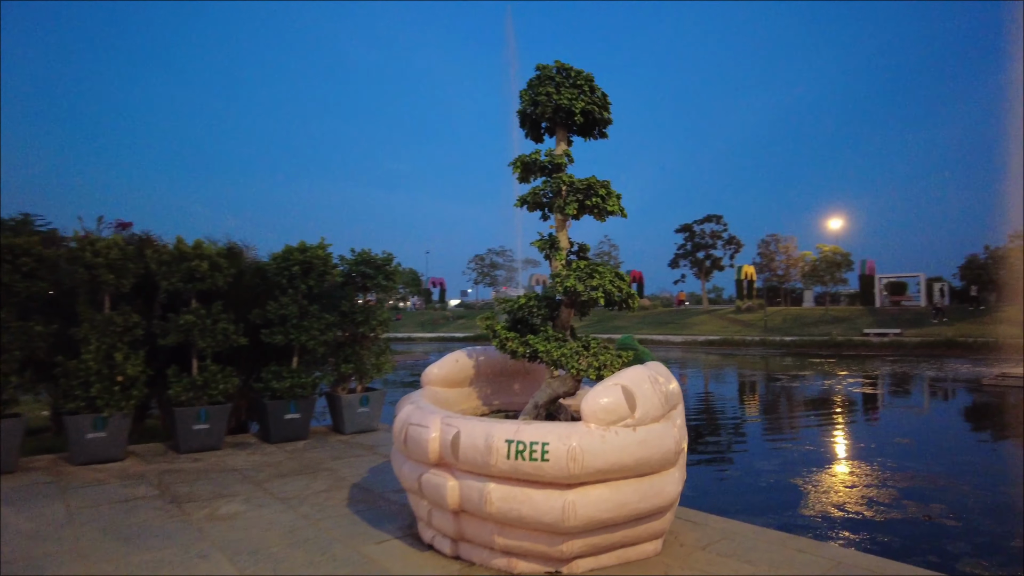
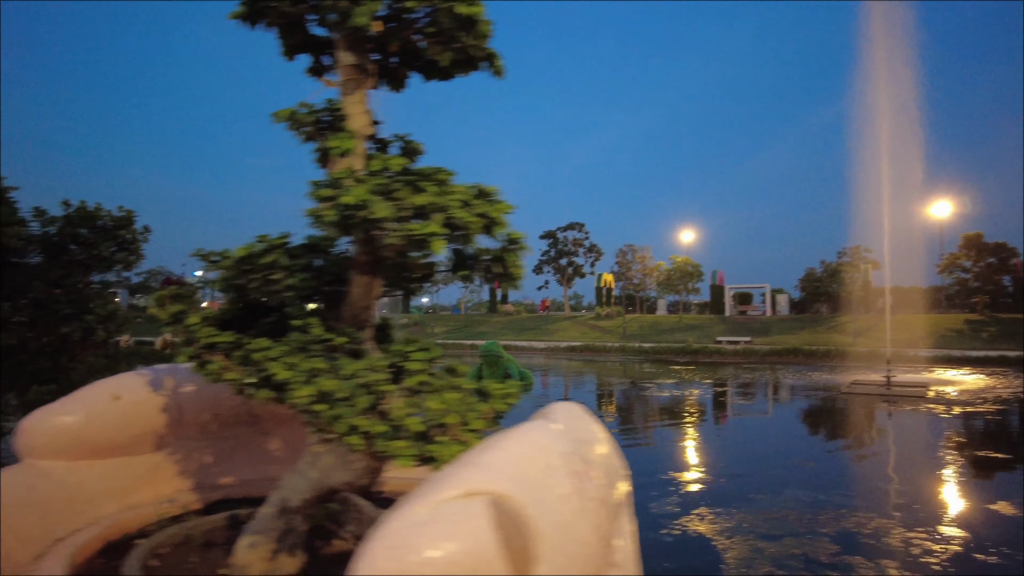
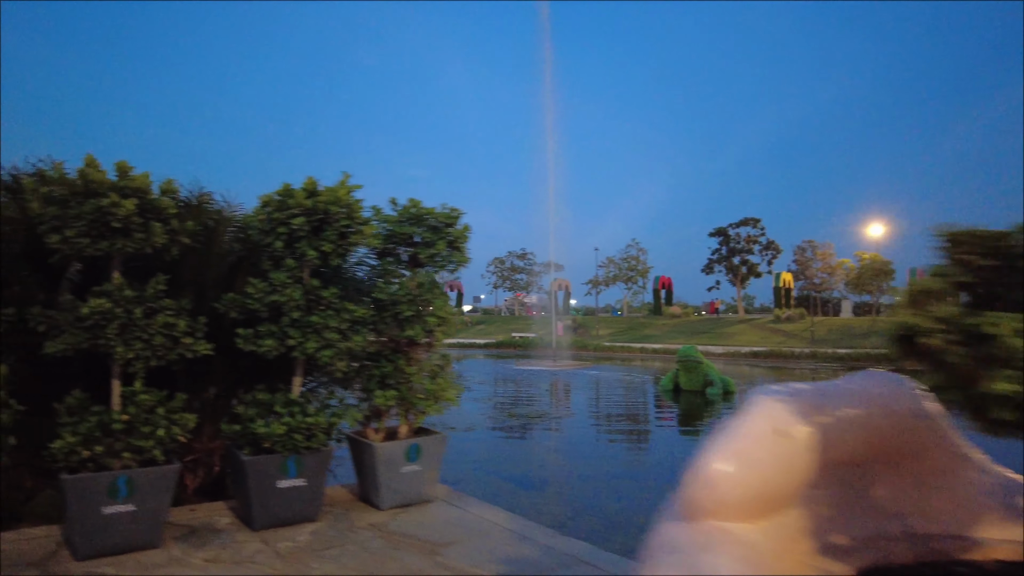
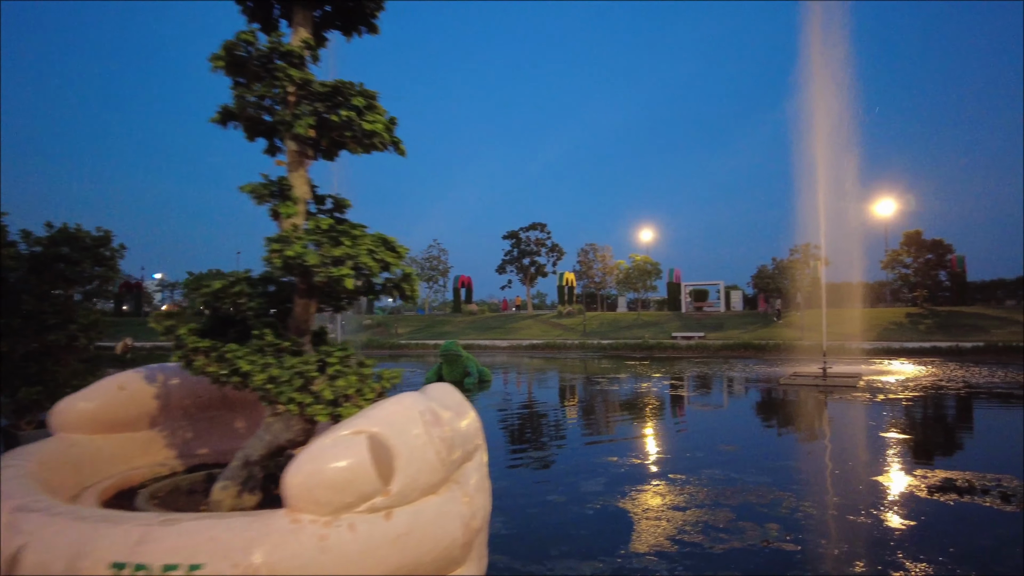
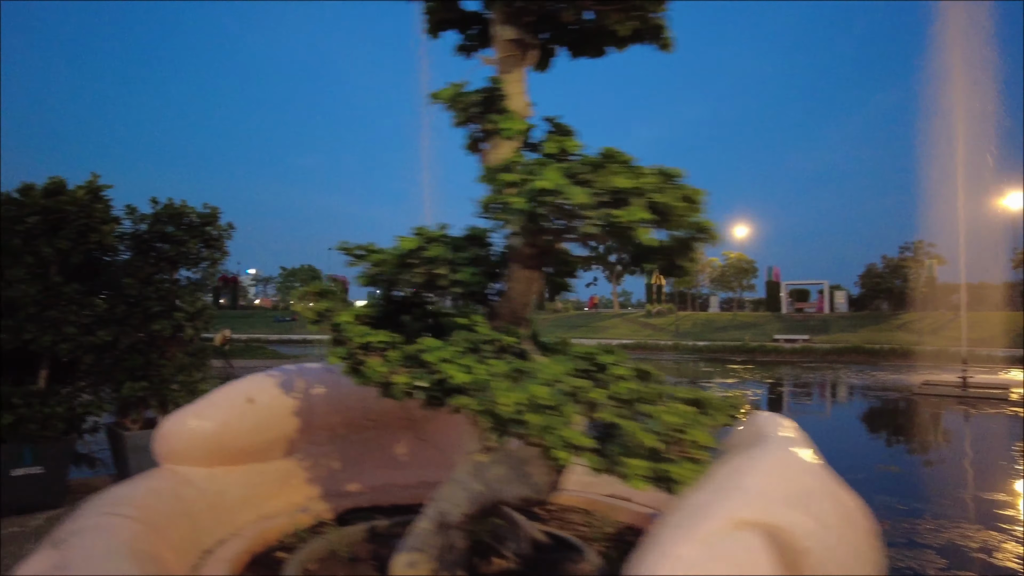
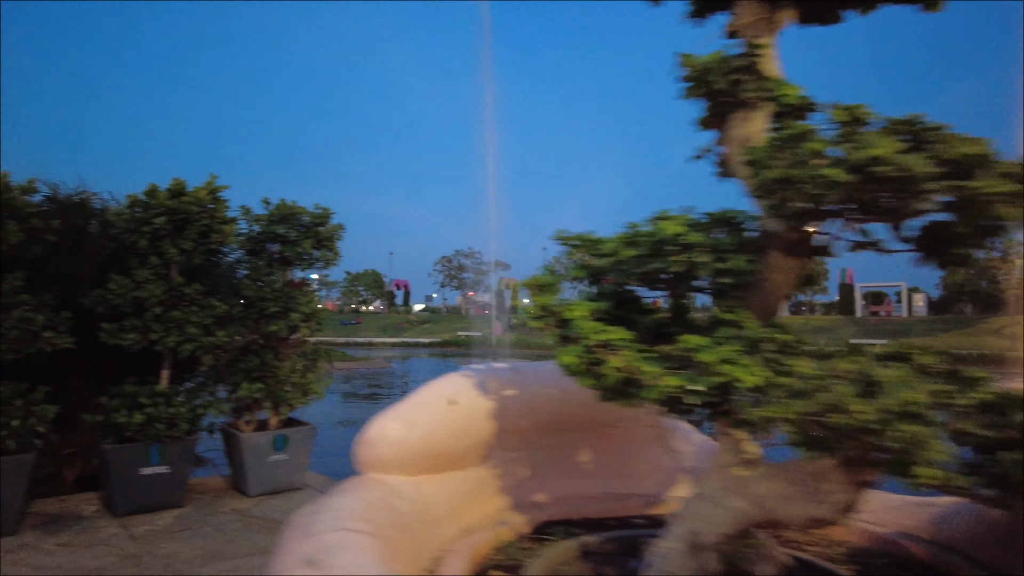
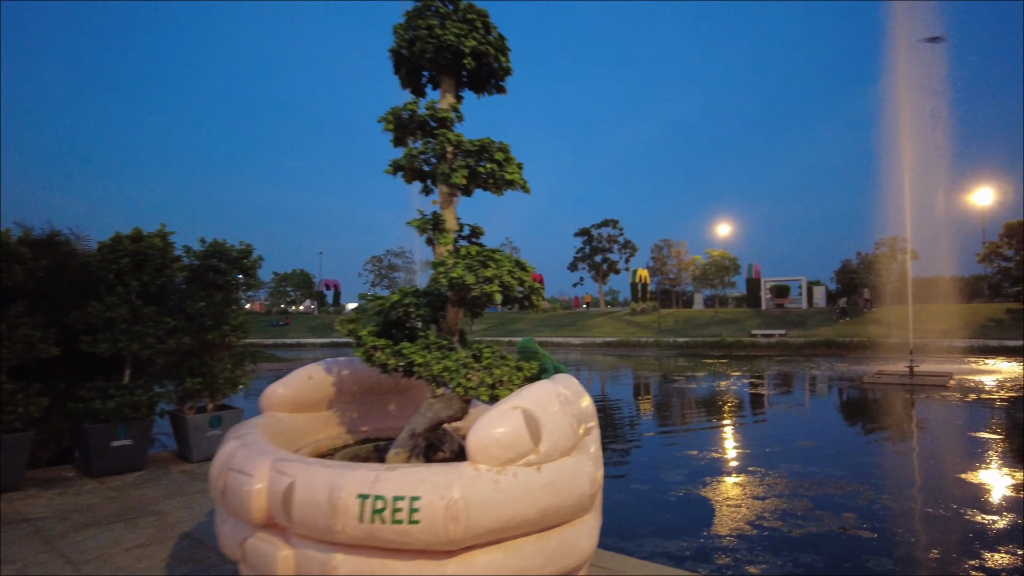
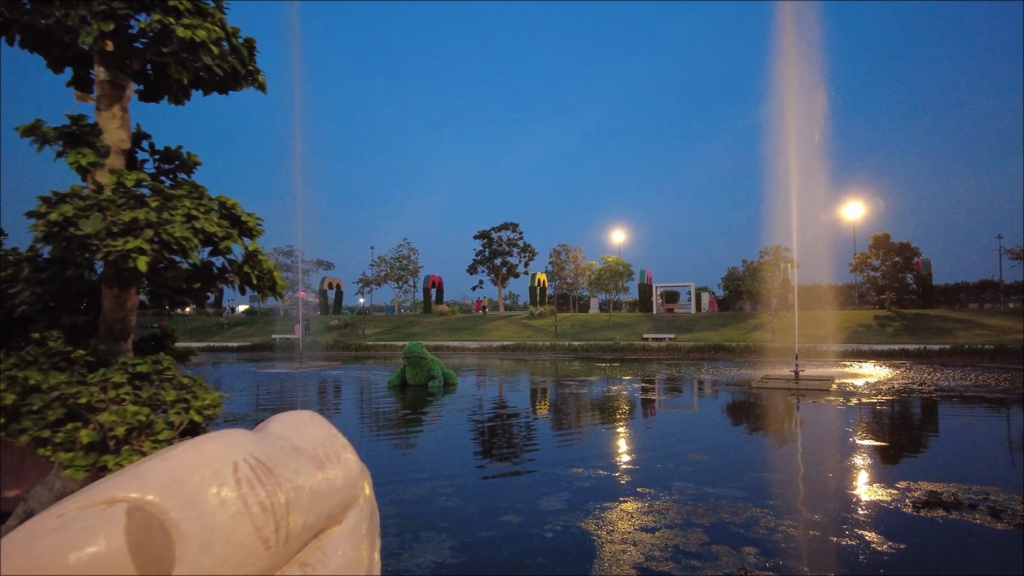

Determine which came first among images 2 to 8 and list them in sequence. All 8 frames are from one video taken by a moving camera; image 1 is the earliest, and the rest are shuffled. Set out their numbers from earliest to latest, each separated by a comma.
7, 4, 8, 2, 5, 6, 3
